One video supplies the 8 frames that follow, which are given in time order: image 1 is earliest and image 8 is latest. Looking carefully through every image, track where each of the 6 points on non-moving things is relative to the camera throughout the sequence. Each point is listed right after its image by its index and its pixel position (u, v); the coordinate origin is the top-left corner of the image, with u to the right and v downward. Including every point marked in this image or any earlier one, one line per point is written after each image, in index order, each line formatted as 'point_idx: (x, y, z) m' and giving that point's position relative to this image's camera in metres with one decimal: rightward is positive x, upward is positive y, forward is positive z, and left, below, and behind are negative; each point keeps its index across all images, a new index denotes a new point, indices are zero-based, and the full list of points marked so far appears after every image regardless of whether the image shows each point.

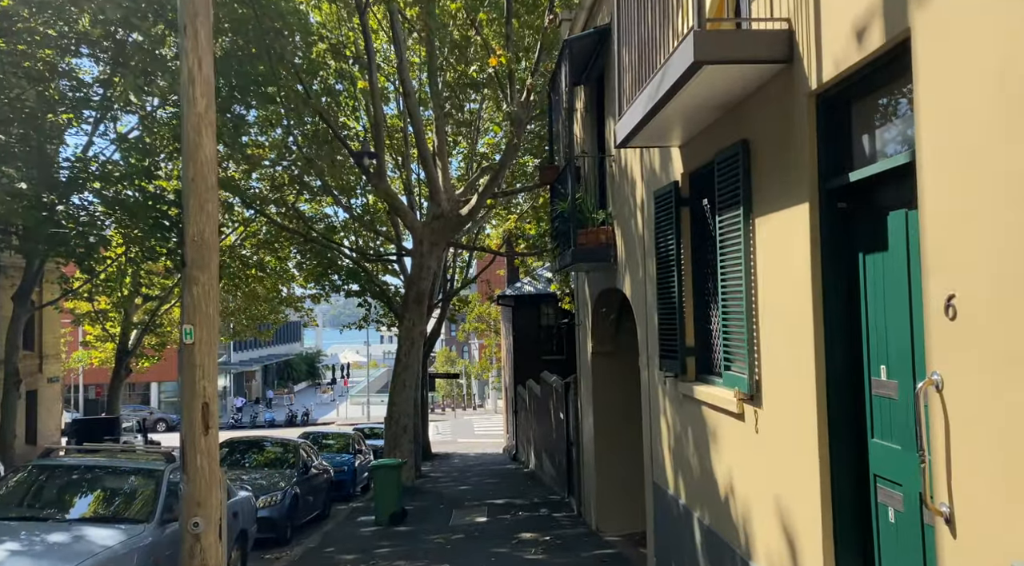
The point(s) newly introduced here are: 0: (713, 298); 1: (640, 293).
0: (+1.2, -0.1, +5.5) m
1: (+1.0, -0.1, +7.2) m
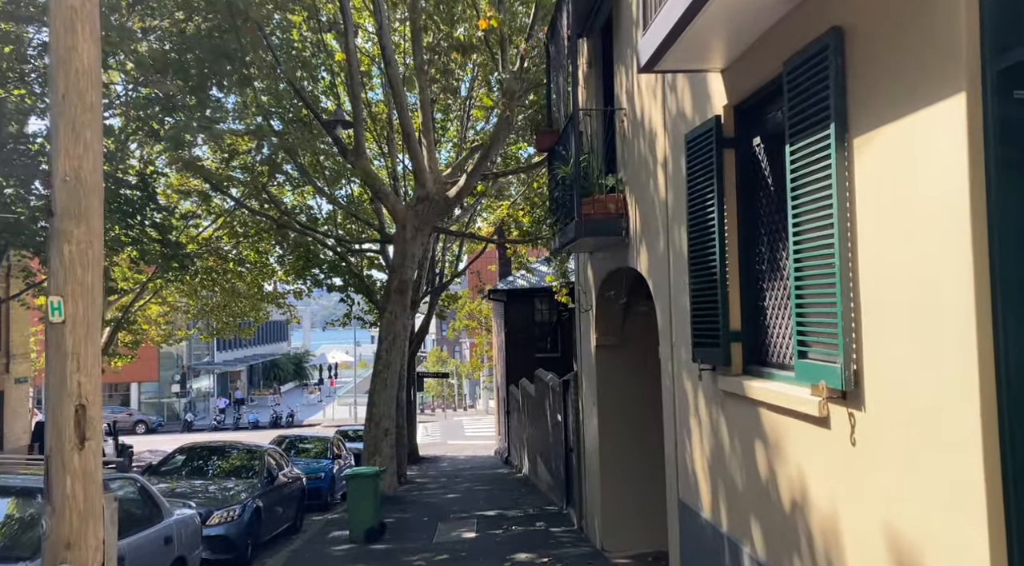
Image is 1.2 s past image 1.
0: (+1.2, +0.1, +4.2) m
1: (+0.9, +0.1, +5.9) m
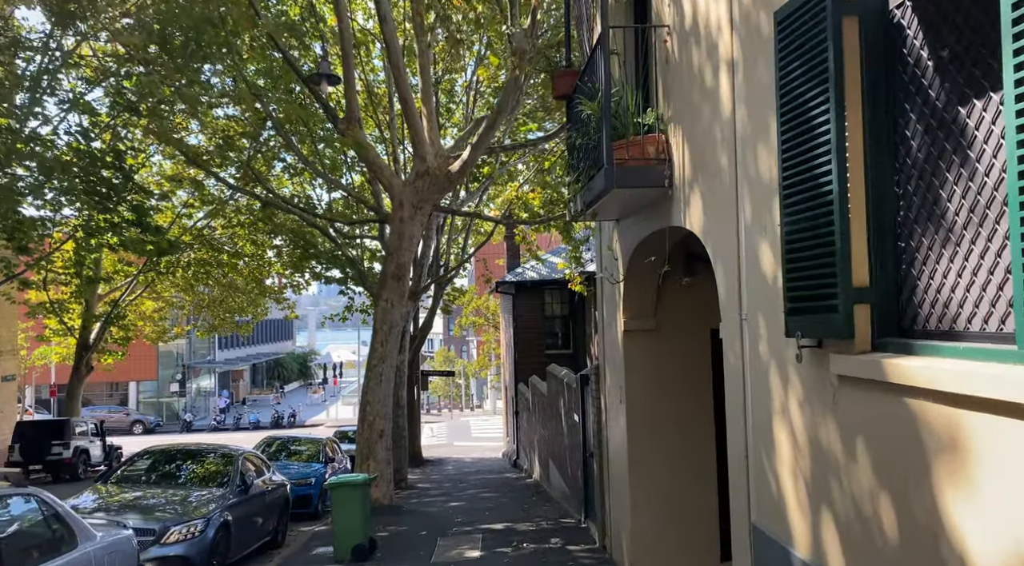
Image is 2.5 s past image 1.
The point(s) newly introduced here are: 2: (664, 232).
0: (+1.2, +0.3, +2.8) m
1: (+1.0, +0.3, +4.4) m
2: (+1.0, +0.3, +5.8) m
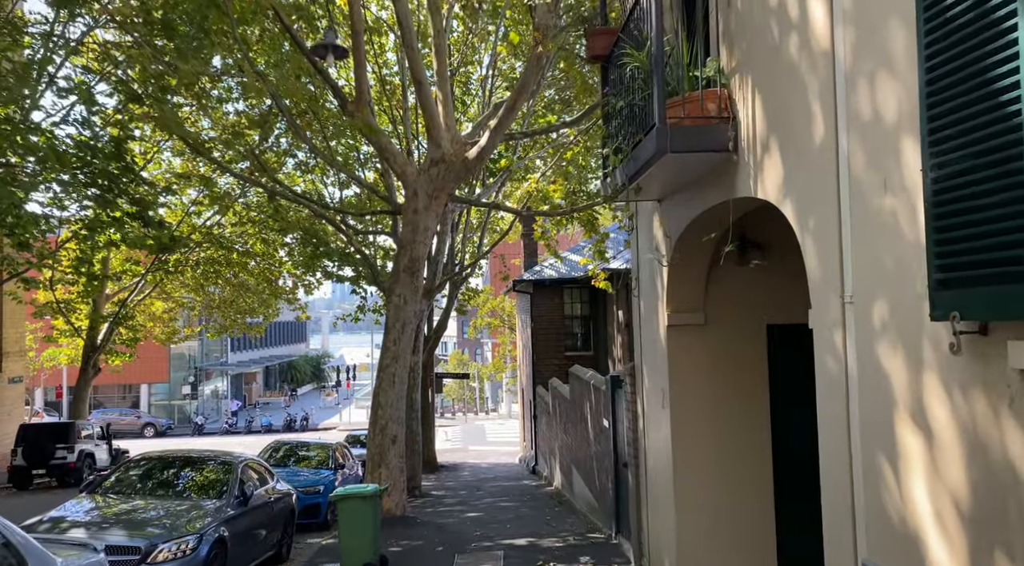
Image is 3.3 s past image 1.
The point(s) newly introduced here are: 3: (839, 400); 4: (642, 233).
0: (+1.4, +0.4, +1.9) m
1: (+1.1, +0.4, +3.6) m
2: (+1.1, +0.4, +4.9) m
3: (+1.2, -0.4, +3.3) m
4: (+1.0, +0.4, +7.3) m
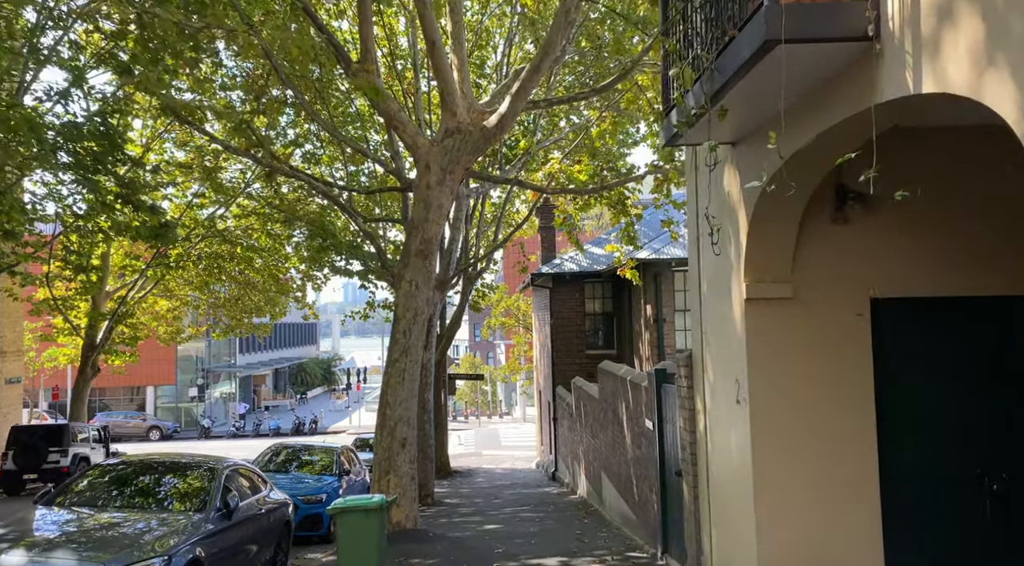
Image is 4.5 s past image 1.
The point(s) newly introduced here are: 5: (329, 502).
0: (+1.5, +0.6, +0.6) m
1: (+1.3, +0.6, +2.3) m
2: (+1.3, +0.6, +3.6) m
3: (+1.3, -0.2, +2.0) m
4: (+1.2, +0.6, +6.0) m
5: (-2.3, -2.8, +11.7) m
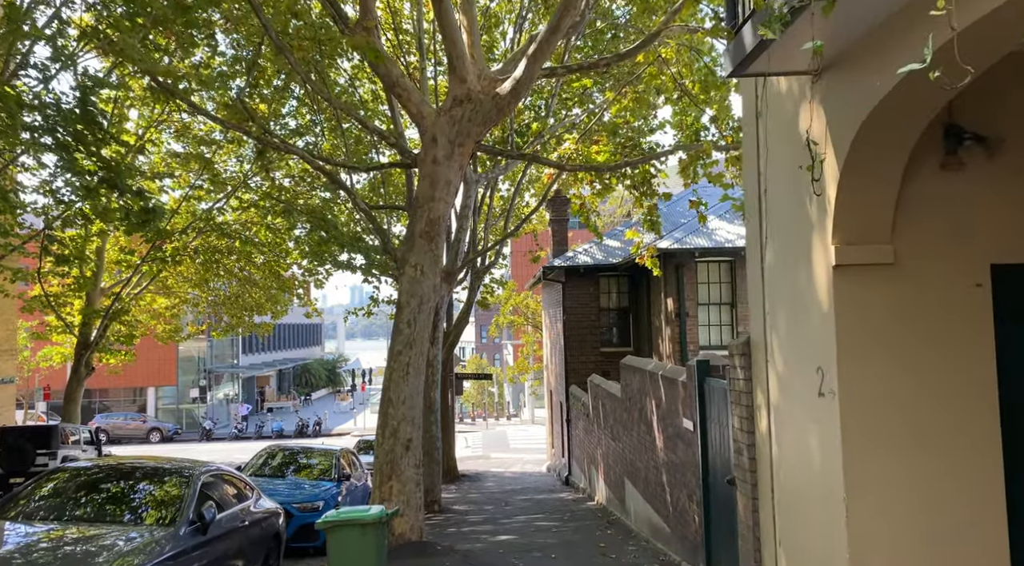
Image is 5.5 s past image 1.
0: (+1.6, +0.8, -0.4) m
1: (+1.4, +0.8, +1.2) m
2: (+1.4, +0.8, +2.6) m
3: (+1.5, 0.0, +1.0) m
4: (+1.4, +0.7, +5.0) m
5: (-2.2, -2.6, +10.7) m
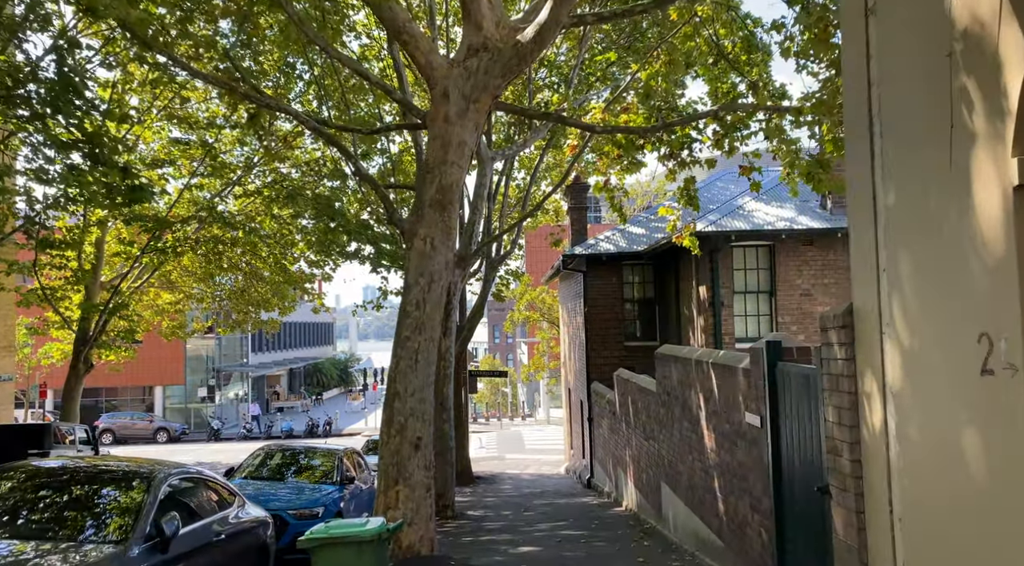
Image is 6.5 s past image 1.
0: (+1.7, +1.0, -1.6) m
1: (+1.5, +1.0, 0.0) m
2: (+1.6, +1.0, +1.4) m
3: (+1.5, +0.2, -0.2) m
4: (+1.5, +1.0, +3.8) m
5: (-1.9, -2.4, +9.5) m
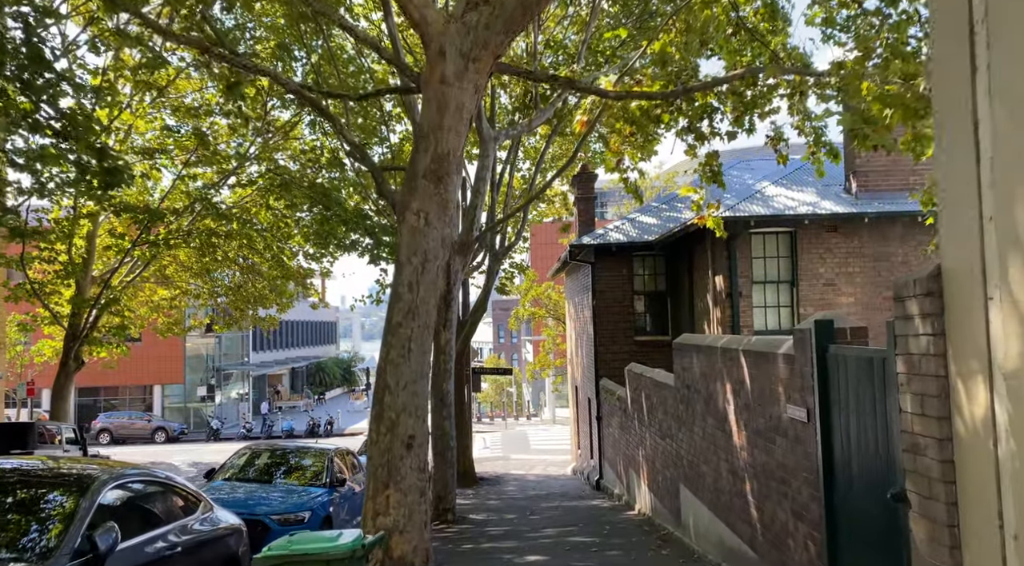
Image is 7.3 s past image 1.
0: (+1.7, +1.2, -2.5) m
1: (+1.5, +1.2, -0.8) m
2: (+1.5, +1.2, +0.5) m
3: (+1.5, +0.3, -1.1) m
4: (+1.5, +1.1, +2.9) m
5: (-1.9, -2.3, +8.7) m
